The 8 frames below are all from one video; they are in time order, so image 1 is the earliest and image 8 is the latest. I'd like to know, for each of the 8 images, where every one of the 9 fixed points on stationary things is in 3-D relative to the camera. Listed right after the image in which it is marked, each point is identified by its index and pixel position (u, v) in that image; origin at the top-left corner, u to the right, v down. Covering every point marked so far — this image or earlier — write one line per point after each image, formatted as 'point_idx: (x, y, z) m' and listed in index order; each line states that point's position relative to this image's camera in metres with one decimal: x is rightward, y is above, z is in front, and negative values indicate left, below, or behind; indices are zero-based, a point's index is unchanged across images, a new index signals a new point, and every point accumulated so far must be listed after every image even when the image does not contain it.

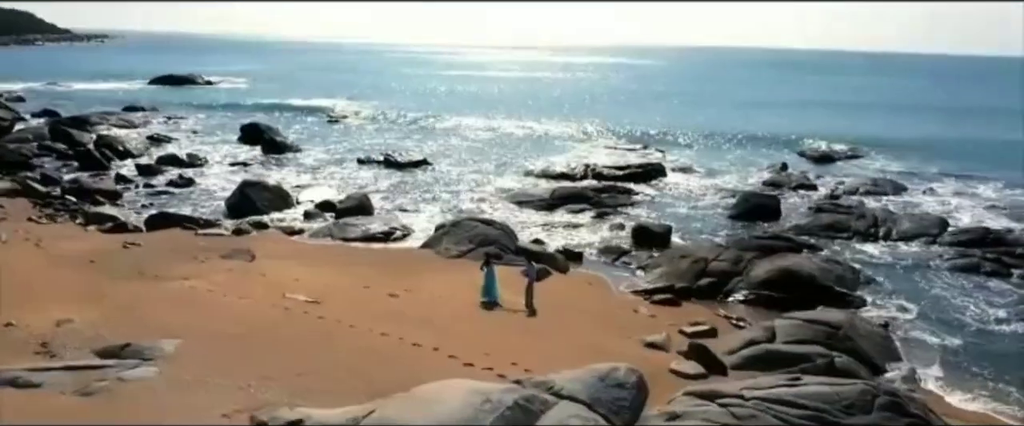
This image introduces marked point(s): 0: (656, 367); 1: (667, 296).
0: (+2.3, -2.5, +12.9) m
1: (+3.3, -1.8, +17.0) m
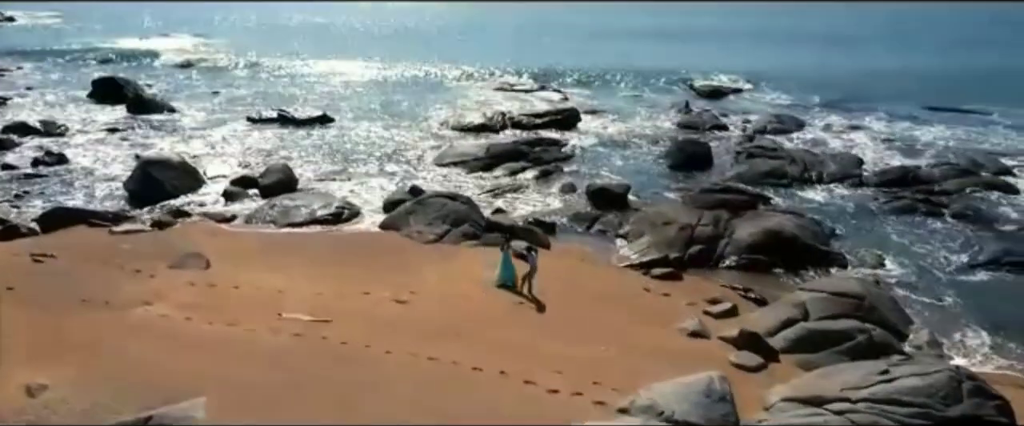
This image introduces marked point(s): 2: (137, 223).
0: (+3.2, -2.3, +12.4) m
1: (+3.2, -1.2, +16.6) m
2: (-8.7, -0.2, +18.4) m
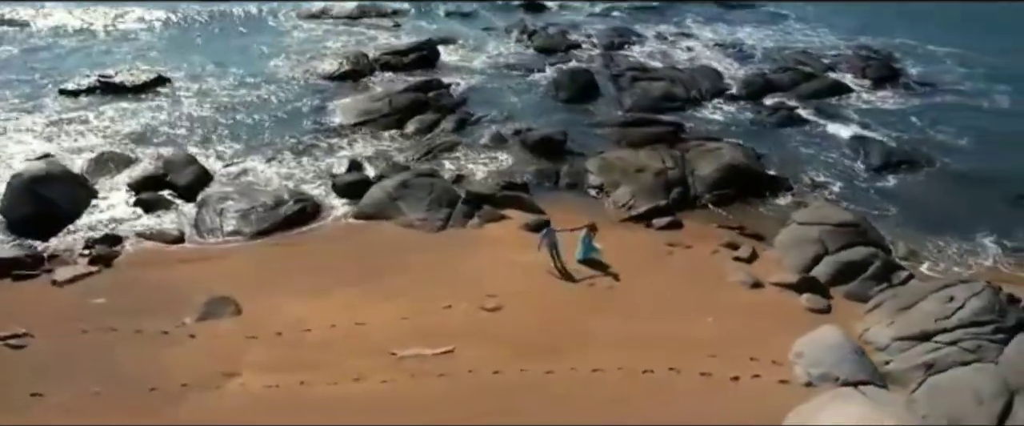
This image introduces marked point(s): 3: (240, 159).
0: (+4.9, -1.7, +13.9) m
1: (+3.4, -0.1, +17.6) m
2: (-8.5, -0.9, +15.2) m
3: (-6.8, +1.3, +19.9) m
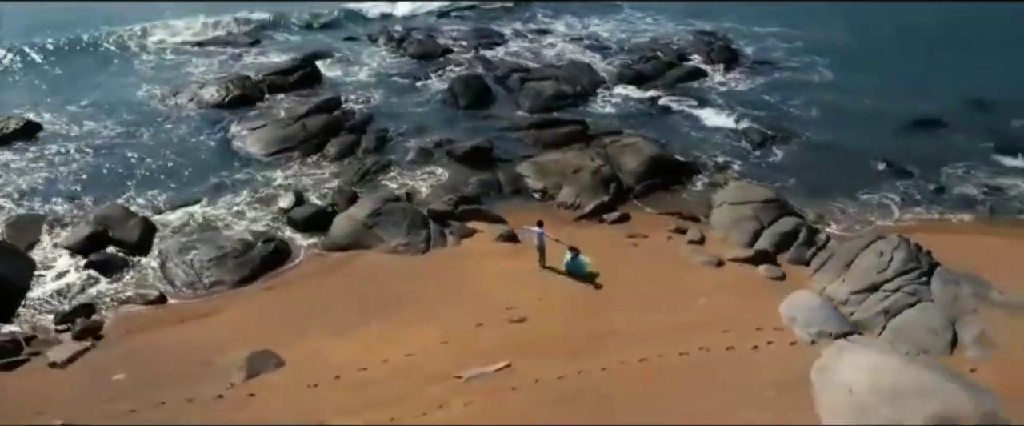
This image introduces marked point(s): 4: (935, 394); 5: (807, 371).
0: (+5.0, -1.4, +16.2) m
1: (+2.4, 0.0, +19.4) m
2: (-8.3, -2.3, +14.3) m
3: (-8.1, +0.2, +19.2) m
4: (+6.0, -2.6, +11.4) m
5: (+4.7, -2.5, +12.5) m
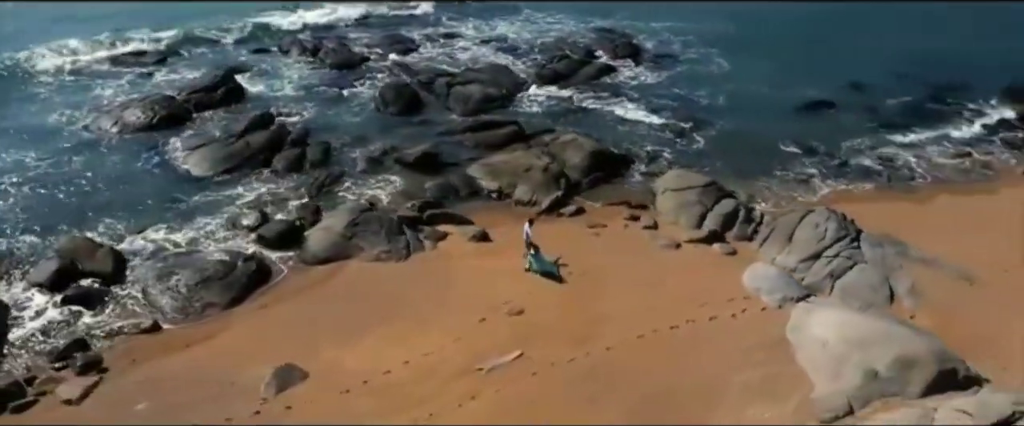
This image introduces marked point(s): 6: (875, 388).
0: (+4.6, -1.0, +18.1) m
1: (+1.5, +0.2, +20.8) m
2: (-8.1, -2.9, +14.1) m
3: (-8.9, -0.5, +18.9) m
4: (+6.4, -2.1, +13.5) m
5: (+4.9, -2.2, +14.3) m
6: (+5.7, -2.8, +12.6) m
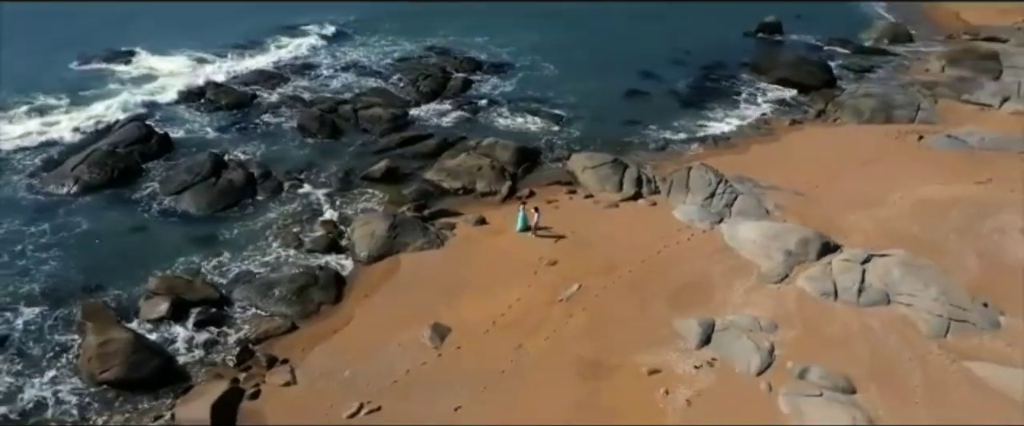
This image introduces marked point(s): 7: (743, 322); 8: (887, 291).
0: (+4.3, +0.2, +25.8) m
1: (+0.3, +0.7, +27.3) m
2: (-5.9, -3.6, +17.8) m
3: (-8.6, -1.5, +22.1) m
4: (+7.7, -0.5, +22.1) m
5: (+6.0, -0.8, +22.4) m
6: (+7.4, -1.2, +21.0) m
7: (+5.4, -2.5, +18.6) m
8: (+9.2, -1.9, +19.5) m
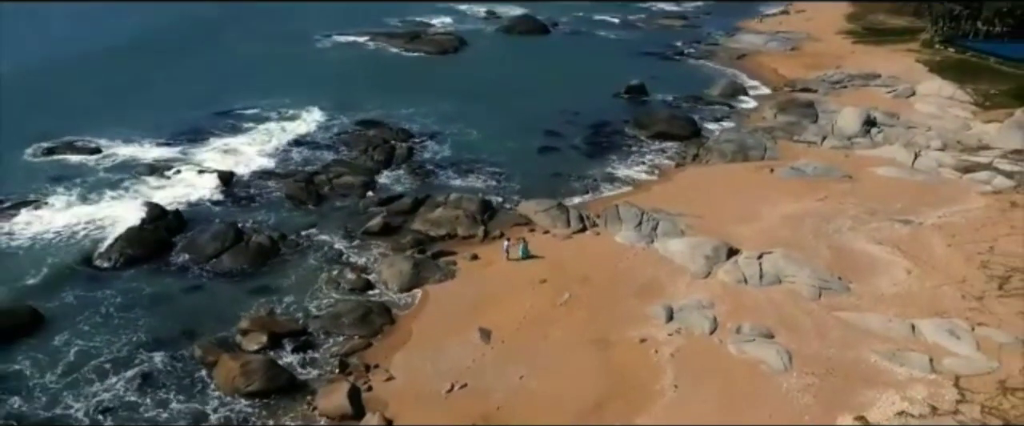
0: (+3.4, -1.0, +33.9) m
1: (-0.8, -0.9, +34.7) m
2: (-4.7, -4.9, +24.0) m
3: (-8.4, -3.4, +27.8) m
4: (+7.5, -1.1, +30.9) m
5: (+5.8, -1.6, +30.9) m
6: (+7.5, -1.8, +29.8) m
7: (+6.1, -3.1, +26.9) m
8: (+9.6, -2.2, +28.5) m
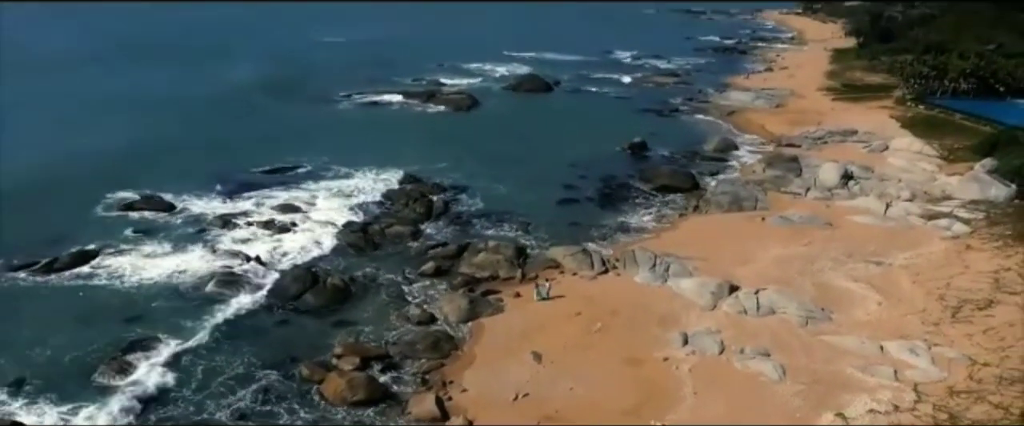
0: (+5.1, -3.2, +40.0) m
1: (+0.9, -3.2, +40.7) m
2: (-2.9, -6.6, +29.8) m
3: (-6.6, -5.3, +33.6) m
4: (+9.3, -3.2, +37.1) m
5: (+7.6, -3.6, +37.0) m
6: (+9.3, -3.8, +35.9) m
7: (+7.9, -4.9, +33.0) m
8: (+11.4, -4.1, +34.7) m
